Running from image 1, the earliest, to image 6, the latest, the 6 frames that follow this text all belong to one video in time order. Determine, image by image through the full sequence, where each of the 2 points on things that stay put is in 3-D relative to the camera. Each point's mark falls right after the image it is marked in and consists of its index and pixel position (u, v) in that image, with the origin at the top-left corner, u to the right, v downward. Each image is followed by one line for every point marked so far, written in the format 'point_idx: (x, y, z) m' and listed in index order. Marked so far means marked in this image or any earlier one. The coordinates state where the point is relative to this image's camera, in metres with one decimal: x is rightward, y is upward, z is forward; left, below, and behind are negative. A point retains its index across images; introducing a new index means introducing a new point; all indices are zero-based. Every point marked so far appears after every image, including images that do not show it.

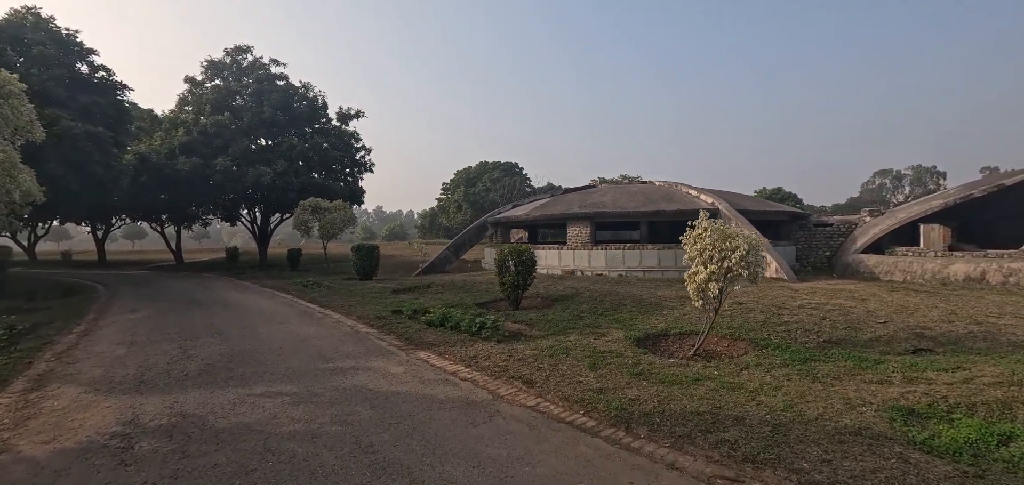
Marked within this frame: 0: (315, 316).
0: (-4.4, -1.7, +10.3) m
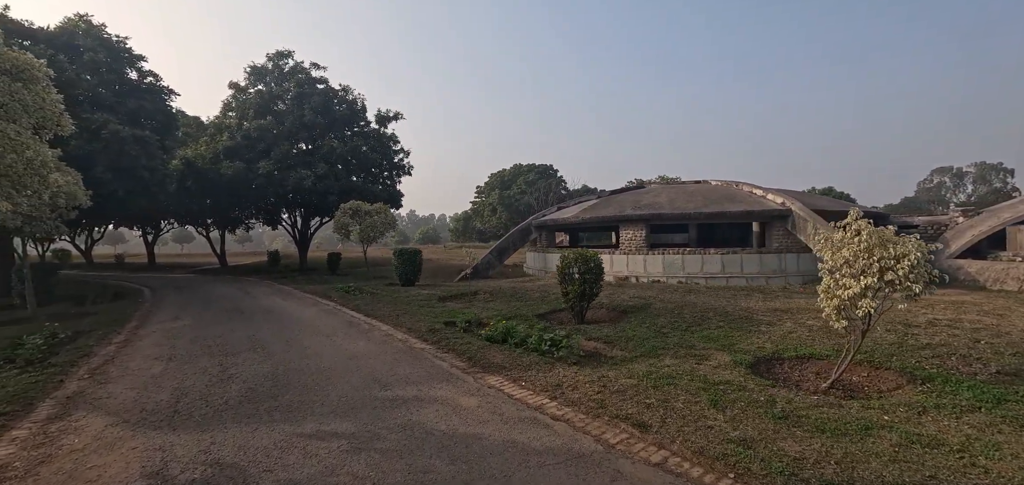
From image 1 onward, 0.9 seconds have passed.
0: (-3.1, -1.8, +9.5) m
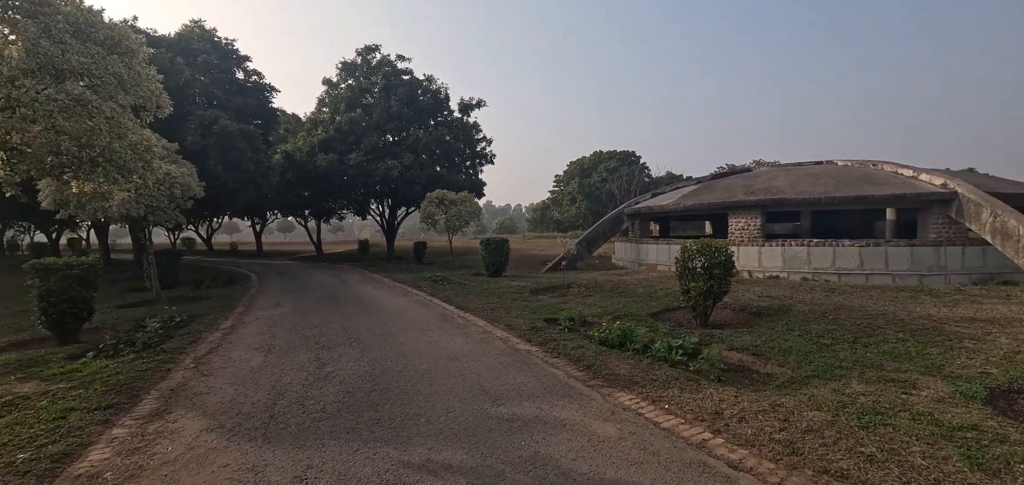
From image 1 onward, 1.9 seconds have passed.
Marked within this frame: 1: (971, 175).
0: (-1.1, -1.5, +8.8) m
1: (+15.9, +2.3, +15.8) m
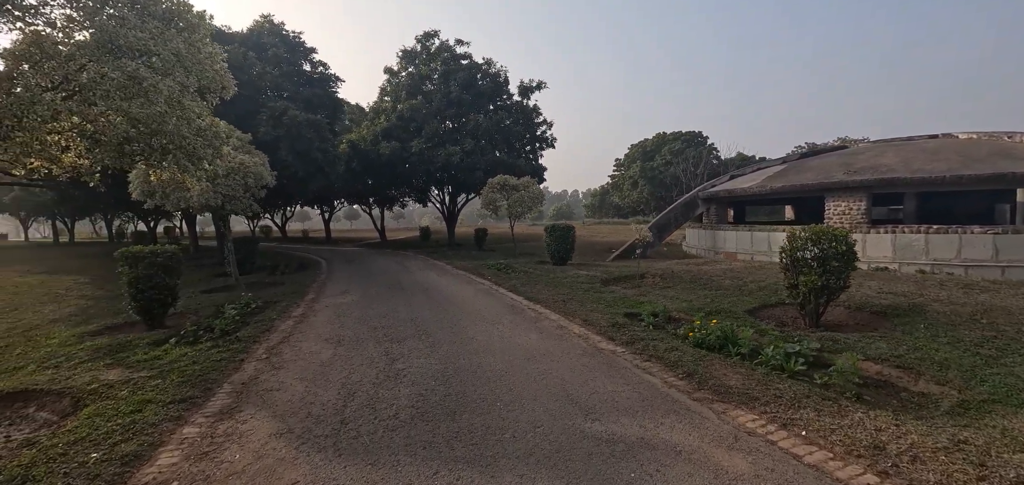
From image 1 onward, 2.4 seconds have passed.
0: (+0.3, -1.3, +8.2) m
1: (+17.9, +2.7, +13.0) m
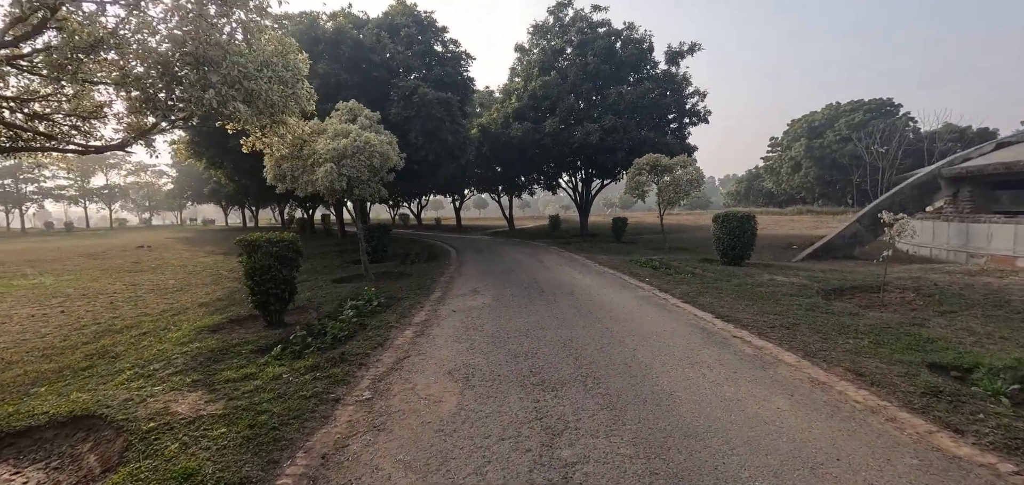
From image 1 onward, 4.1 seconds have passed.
0: (+2.7, -1.3, +5.4) m
1: (+21.0, +2.5, +5.3) m
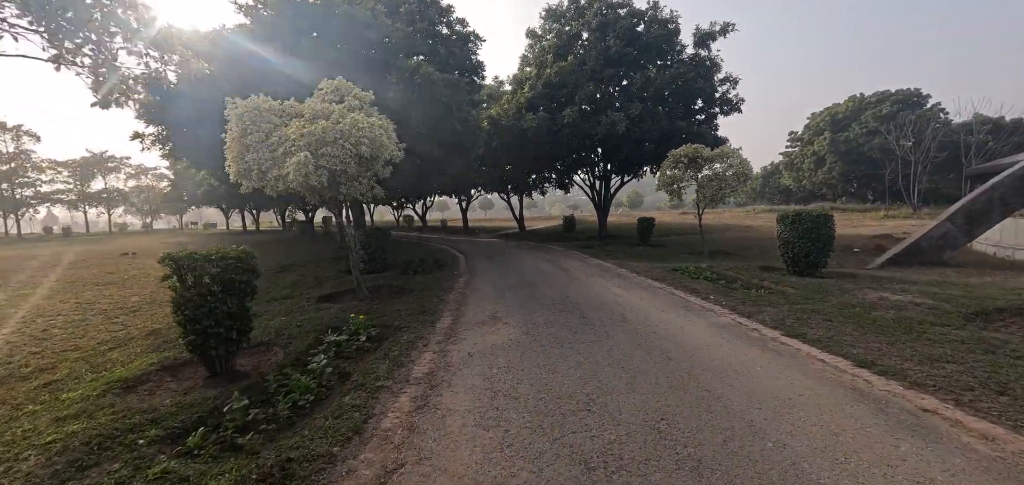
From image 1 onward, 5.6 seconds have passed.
0: (+3.1, -1.4, +3.1) m
1: (+21.4, +2.5, +2.8) m
